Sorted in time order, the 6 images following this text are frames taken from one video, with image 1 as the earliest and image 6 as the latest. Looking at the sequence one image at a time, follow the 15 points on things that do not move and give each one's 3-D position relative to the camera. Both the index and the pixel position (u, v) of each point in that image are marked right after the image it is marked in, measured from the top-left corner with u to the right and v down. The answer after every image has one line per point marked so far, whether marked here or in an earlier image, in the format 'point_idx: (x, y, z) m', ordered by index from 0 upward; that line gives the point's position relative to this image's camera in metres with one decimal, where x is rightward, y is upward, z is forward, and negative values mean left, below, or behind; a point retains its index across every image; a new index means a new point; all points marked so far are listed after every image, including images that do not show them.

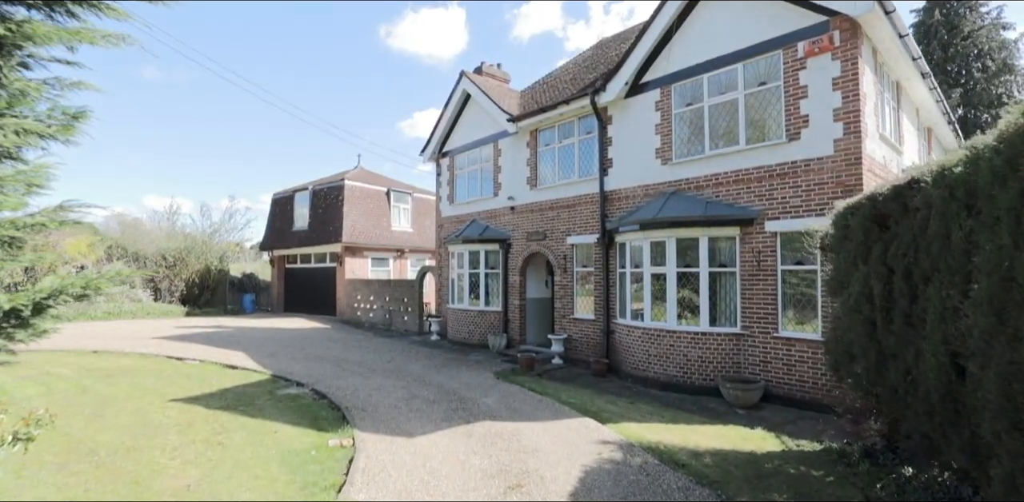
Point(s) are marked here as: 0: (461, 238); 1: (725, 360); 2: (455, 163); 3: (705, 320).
0: (-1.6, +0.4, +15.2) m
1: (+4.1, -2.1, +9.6) m
2: (-2.0, +3.1, +17.5) m
3: (+3.8, -1.4, +9.9) m
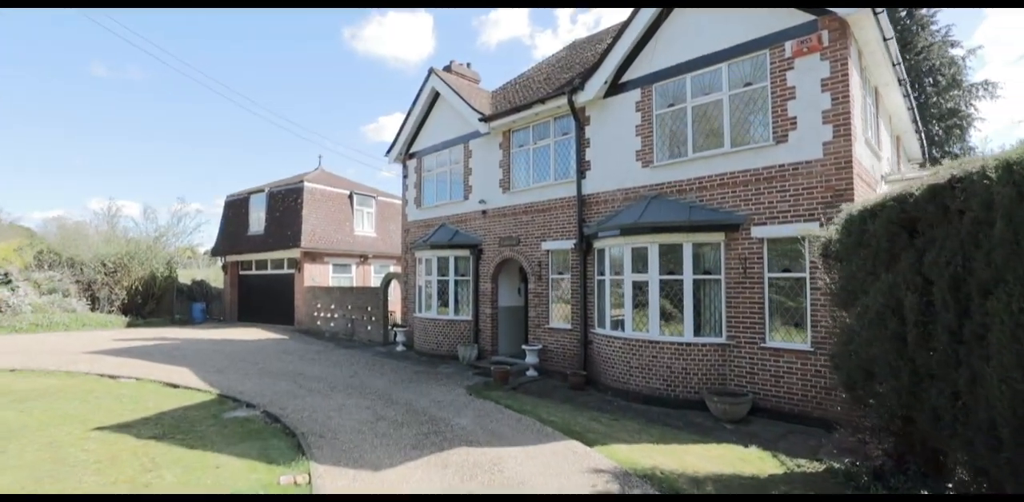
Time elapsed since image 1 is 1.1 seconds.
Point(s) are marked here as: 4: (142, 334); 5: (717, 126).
0: (-2.4, +0.2, +14.4) m
1: (+3.7, -2.2, +9.2) m
2: (-3.0, +2.9, +16.7) m
3: (+3.4, -1.5, +9.4) m
4: (-14.2, -3.2, +19.1) m
5: (+4.0, +2.4, +9.7) m
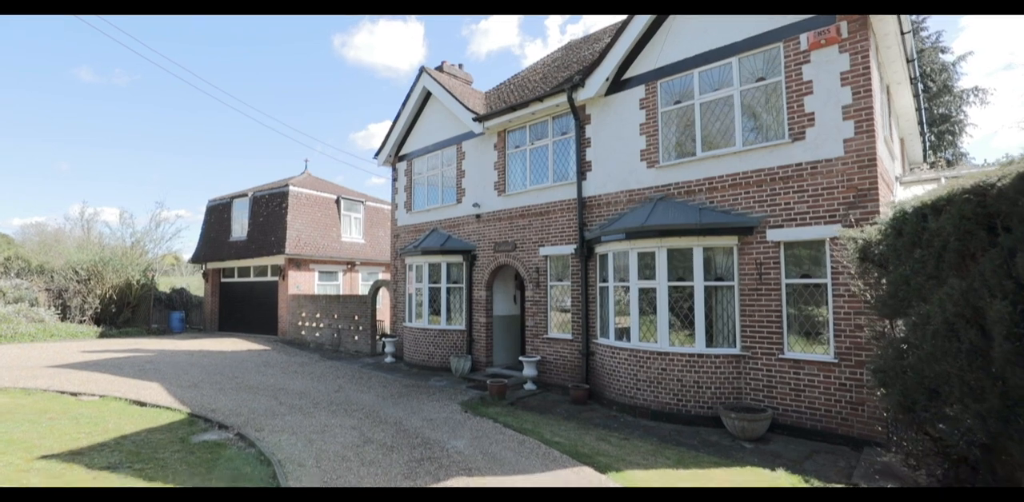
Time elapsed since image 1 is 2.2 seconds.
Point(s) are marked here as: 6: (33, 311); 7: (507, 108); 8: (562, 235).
0: (-2.6, 0.0, +13.7) m
1: (+3.6, -2.3, +8.6) m
2: (-3.2, +2.7, +16.0) m
3: (+3.3, -1.6, +8.8) m
4: (-14.4, -3.4, +18.1) m
5: (+3.9, +2.3, +9.1) m
6: (-19.3, -2.4, +20.1) m
7: (-0.1, +3.5, +12.2) m
8: (+1.1, +0.4, +11.5) m
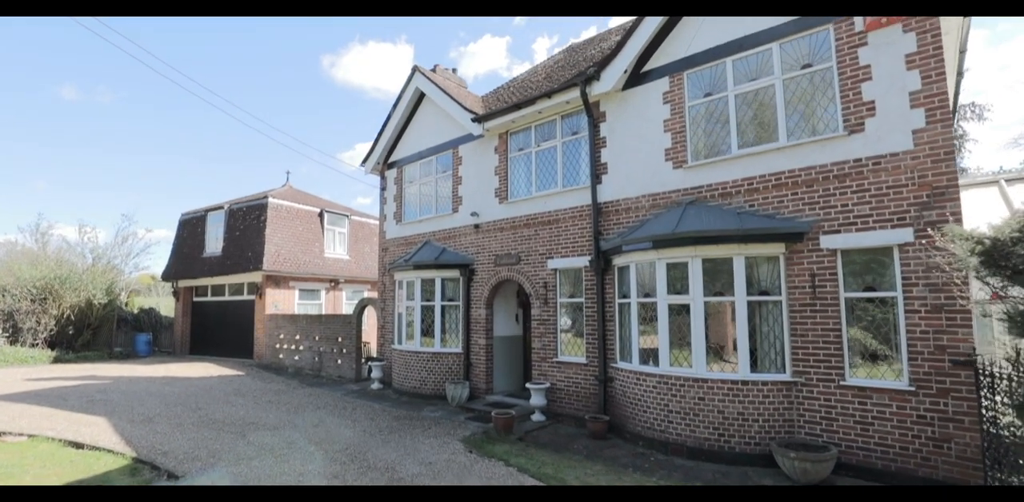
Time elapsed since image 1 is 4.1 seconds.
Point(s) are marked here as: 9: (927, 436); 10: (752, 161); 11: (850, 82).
0: (-2.5, -0.3, +12.4) m
1: (+3.9, -2.4, +7.3) m
2: (-3.2, +2.3, +14.7) m
3: (+3.5, -1.7, +7.6) m
4: (-14.5, -3.9, +16.3) m
5: (+4.1, +2.2, +8.1) m
6: (-19.4, -3.0, +18.1) m
7: (0.0, +3.2, +11.1) m
8: (+1.3, +0.1, +10.2) m
9: (+5.3, -2.4, +6.4) m
10: (+3.9, +1.5, +8.1) m
11: (+4.9, +2.5, +7.3) m
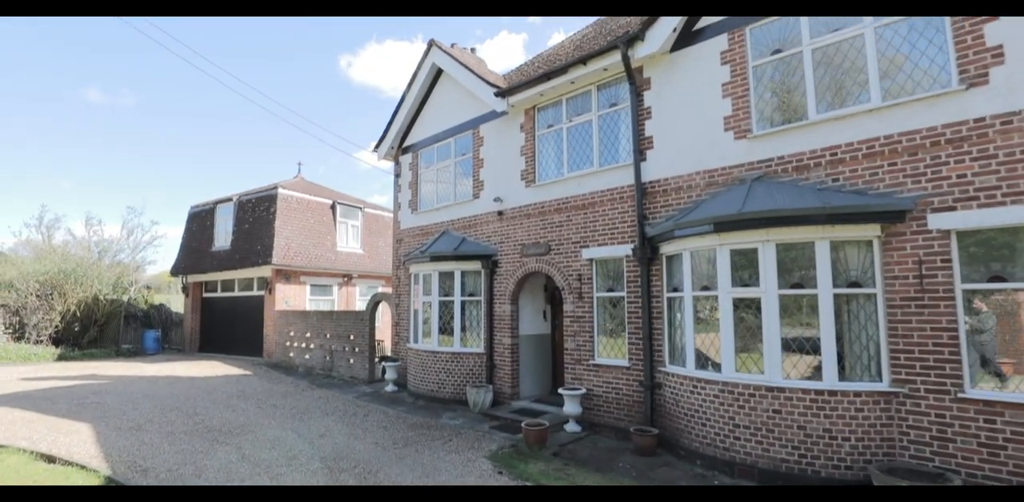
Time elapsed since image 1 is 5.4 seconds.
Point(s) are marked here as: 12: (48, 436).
0: (-1.9, -0.1, +11.2) m
1: (+4.3, -2.2, +6.0) m
2: (-2.5, +2.5, +13.6) m
3: (+4.0, -1.5, +6.3) m
4: (-13.8, -3.7, +15.5) m
5: (+4.6, +2.4, +6.7) m
6: (-18.6, -2.8, +17.5) m
7: (+0.5, +3.4, +9.8) m
8: (+1.8, +0.3, +9.0) m
9: (+5.7, -2.1, +5.0) m
10: (+4.4, +1.7, +6.8) m
11: (+5.4, +2.7, +5.9) m
12: (-7.3, -2.9, +7.9) m
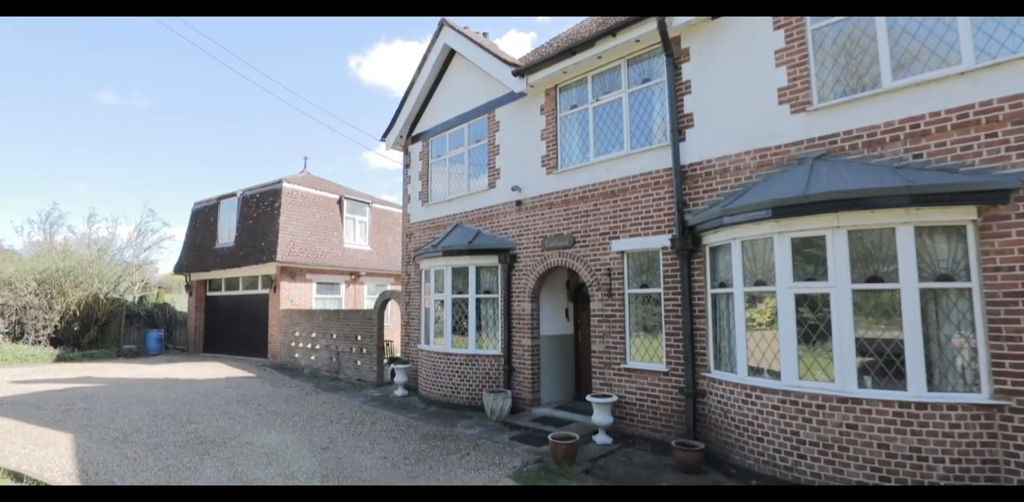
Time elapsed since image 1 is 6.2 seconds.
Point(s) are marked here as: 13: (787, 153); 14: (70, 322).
0: (-1.5, +0.1, +10.3) m
1: (+4.6, -2.1, +5.1) m
2: (-2.1, +2.6, +12.7) m
3: (+4.3, -1.4, +5.3) m
4: (-13.3, -3.6, +14.8) m
5: (+4.9, +2.5, +5.8) m
6: (-18.1, -2.7, +16.9) m
7: (+0.9, +3.6, +8.9) m
8: (+2.2, +0.5, +8.1) m
9: (+6.0, -2.0, +4.0) m
10: (+4.7, +1.8, +5.8) m
11: (+5.7, +2.8, +4.9) m
12: (-6.9, -2.8, +7.1) m
13: (+3.7, +1.3, +6.7) m
14: (-17.0, -2.7, +19.3) m
